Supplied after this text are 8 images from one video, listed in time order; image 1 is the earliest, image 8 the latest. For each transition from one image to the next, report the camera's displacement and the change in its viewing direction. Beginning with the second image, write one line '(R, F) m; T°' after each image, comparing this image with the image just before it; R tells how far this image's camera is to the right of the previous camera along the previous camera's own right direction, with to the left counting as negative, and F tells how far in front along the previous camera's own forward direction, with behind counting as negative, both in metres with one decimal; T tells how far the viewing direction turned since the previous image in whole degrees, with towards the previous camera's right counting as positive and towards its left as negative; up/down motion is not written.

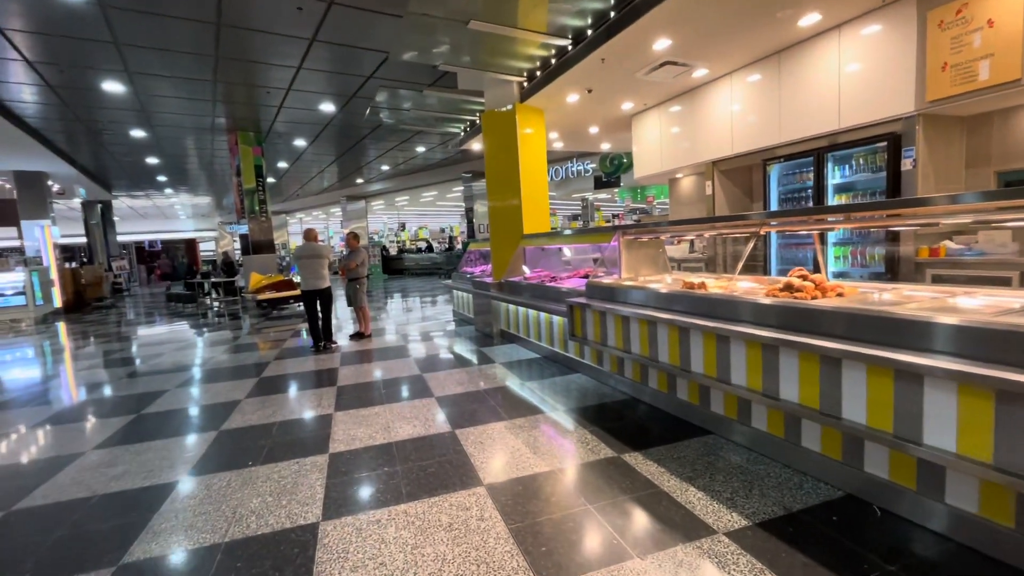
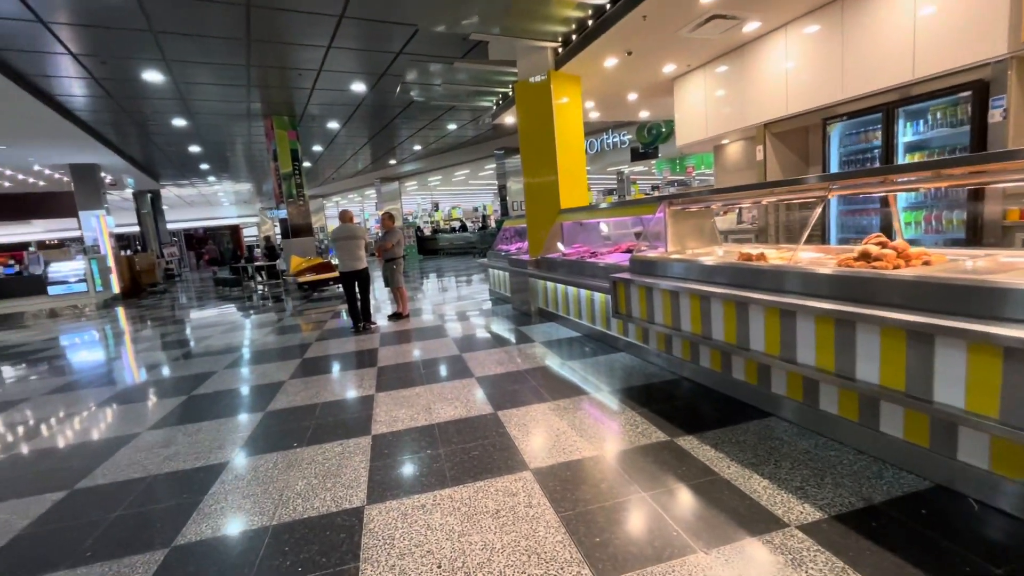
(0.0, +0.1) m; -4°
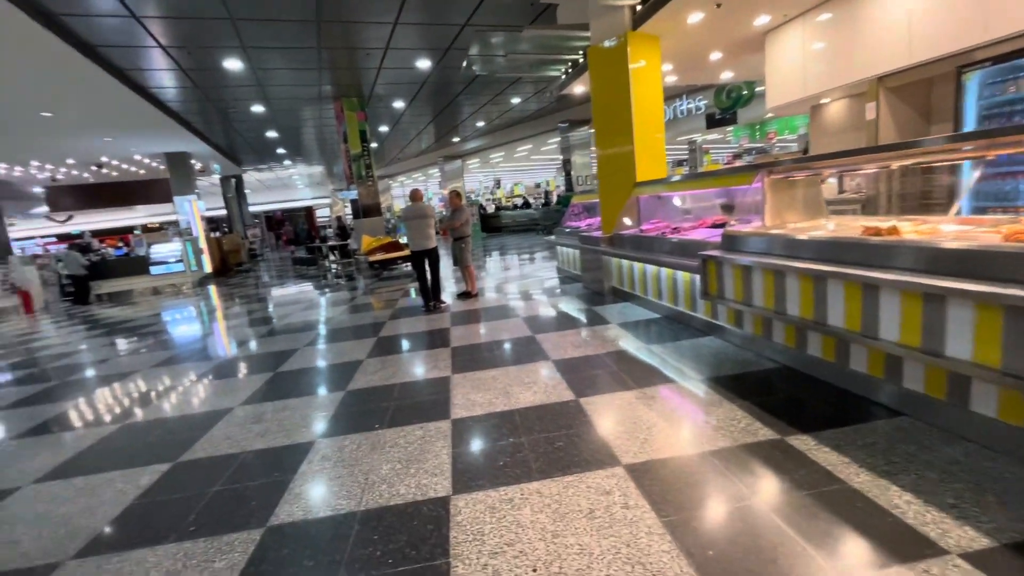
(-0.1, +0.1) m; -7°
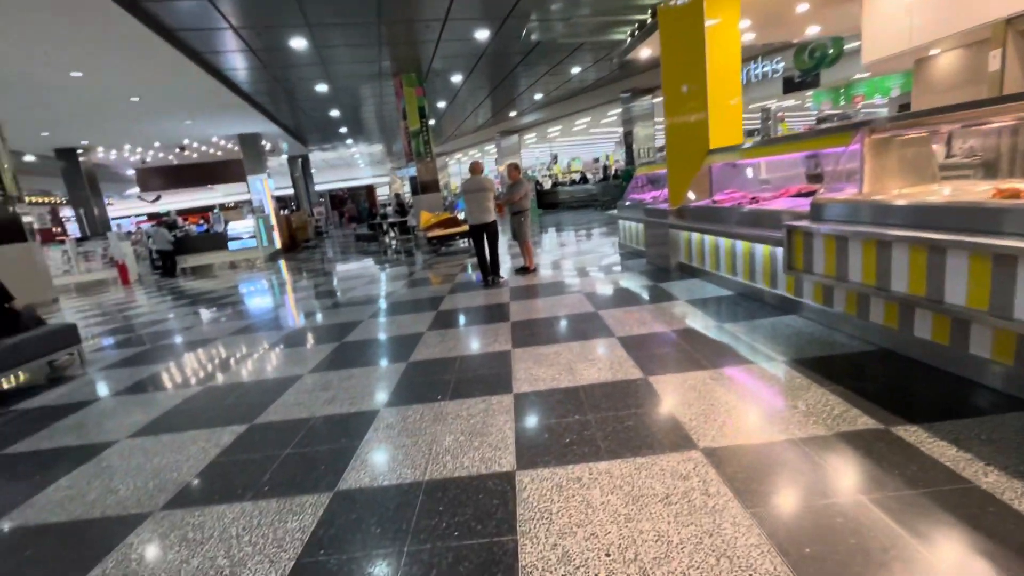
(-0.1, +0.1) m; -6°
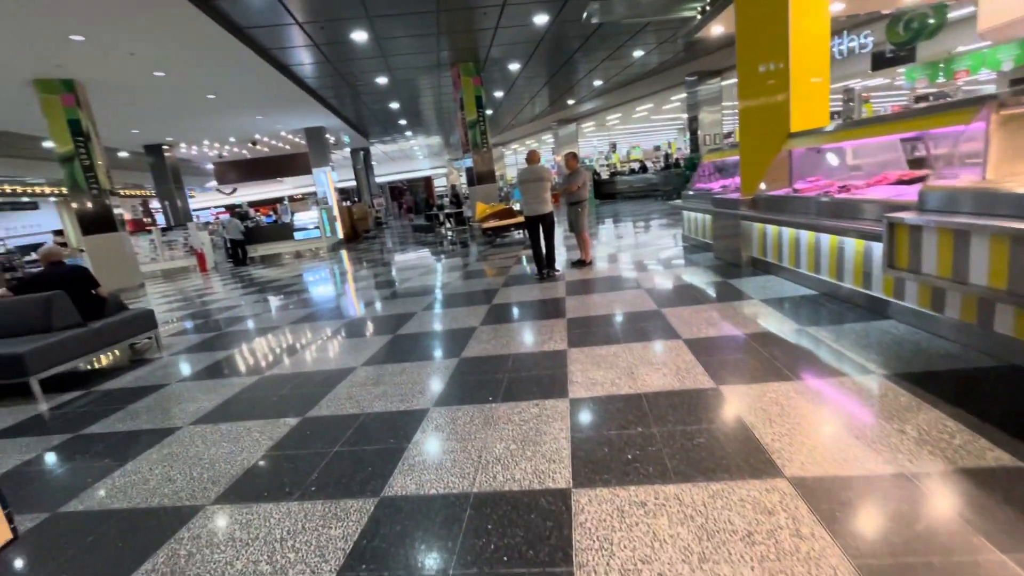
(0.0, +0.1) m; -6°
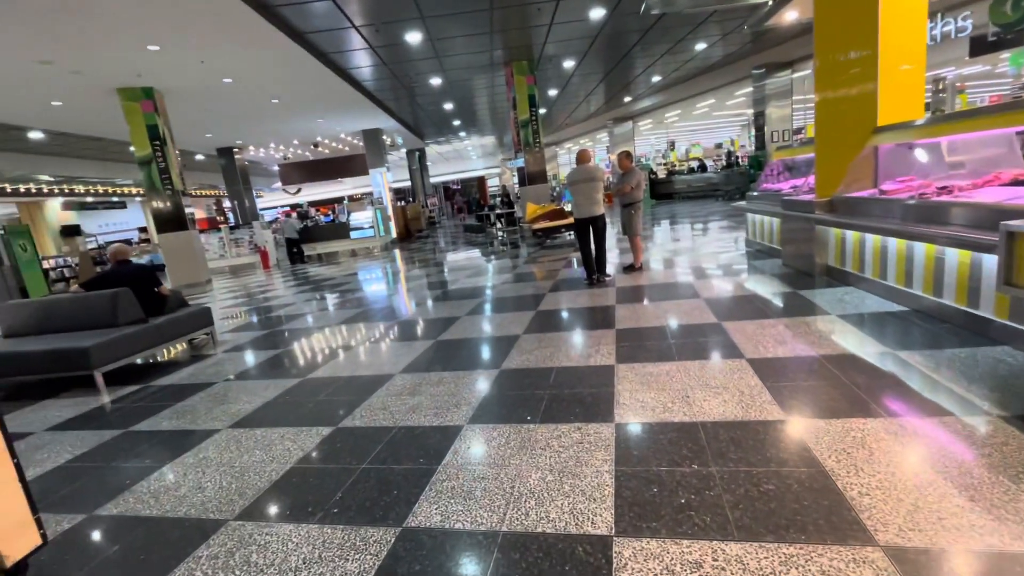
(0.0, +0.2) m; -6°
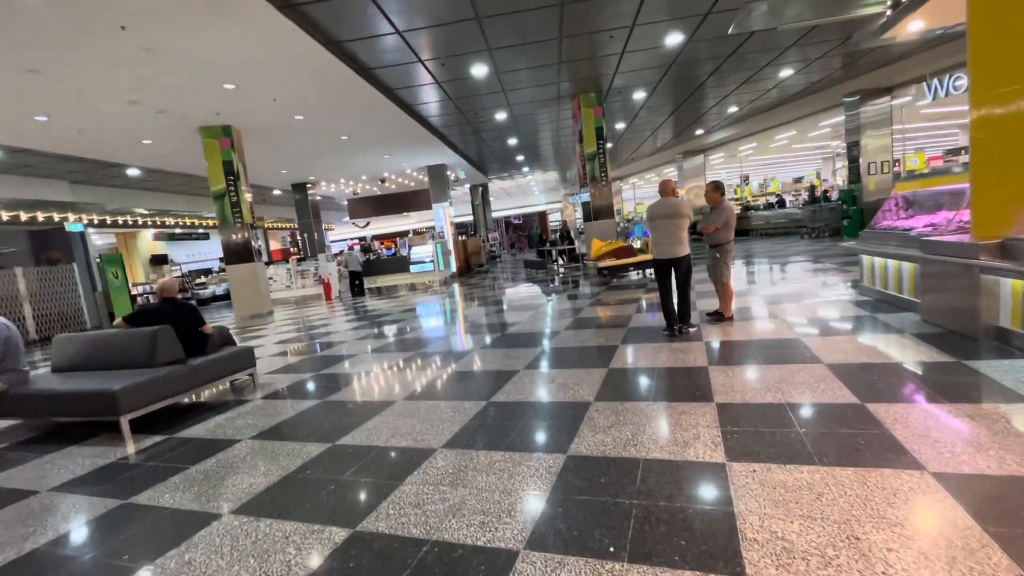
(-0.1, +0.5) m; -7°
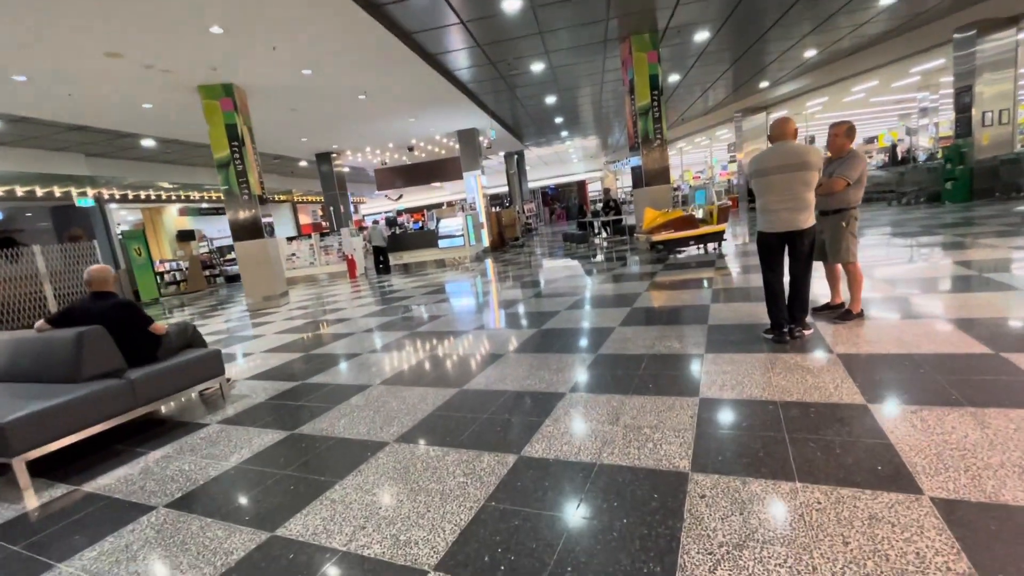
(0.0, +1.1) m; -4°
